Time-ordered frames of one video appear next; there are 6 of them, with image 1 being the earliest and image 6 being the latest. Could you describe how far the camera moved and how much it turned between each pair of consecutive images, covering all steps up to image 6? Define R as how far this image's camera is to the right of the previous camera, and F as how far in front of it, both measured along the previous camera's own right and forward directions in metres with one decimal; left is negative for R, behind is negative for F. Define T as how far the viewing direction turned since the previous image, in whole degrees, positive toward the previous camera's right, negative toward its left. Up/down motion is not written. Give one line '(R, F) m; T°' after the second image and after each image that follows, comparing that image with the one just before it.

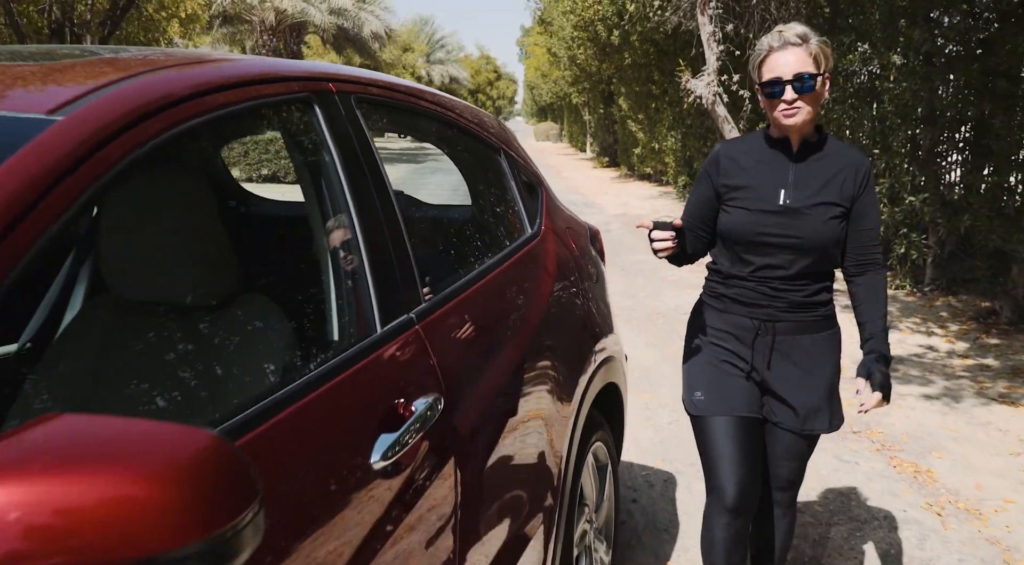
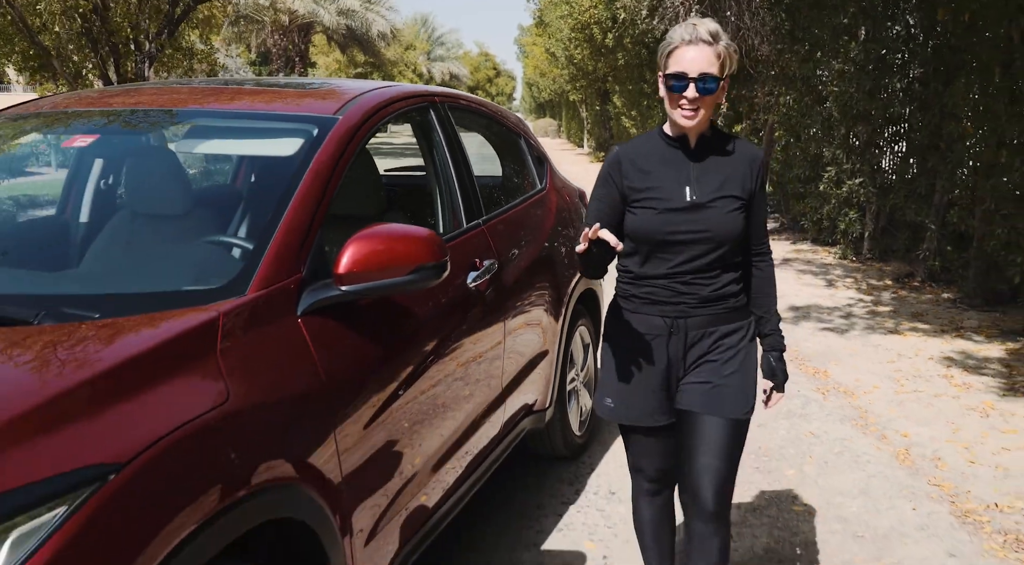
(-0.1, -1.4) m; 0°
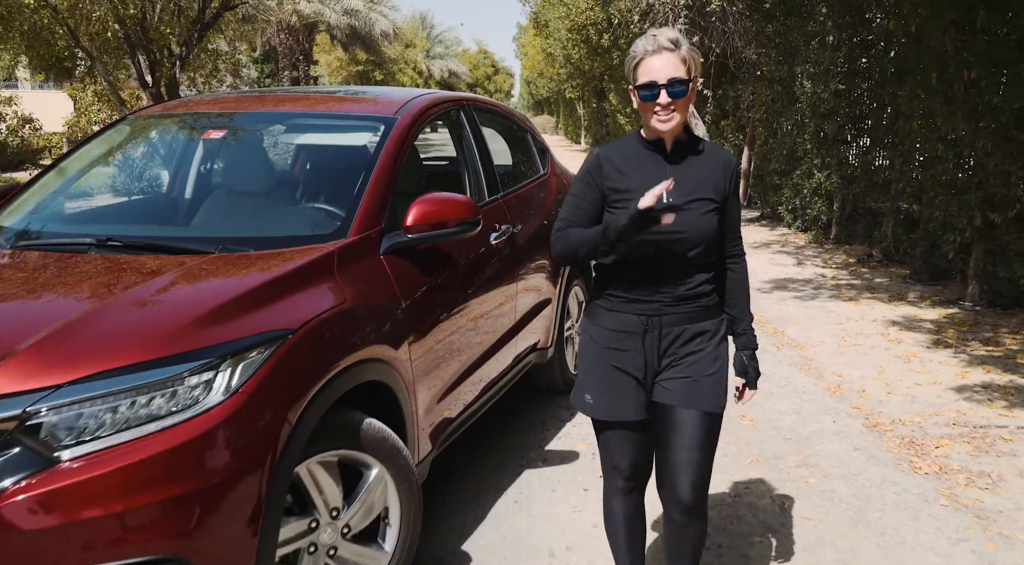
(-0.1, -1.0) m; 0°
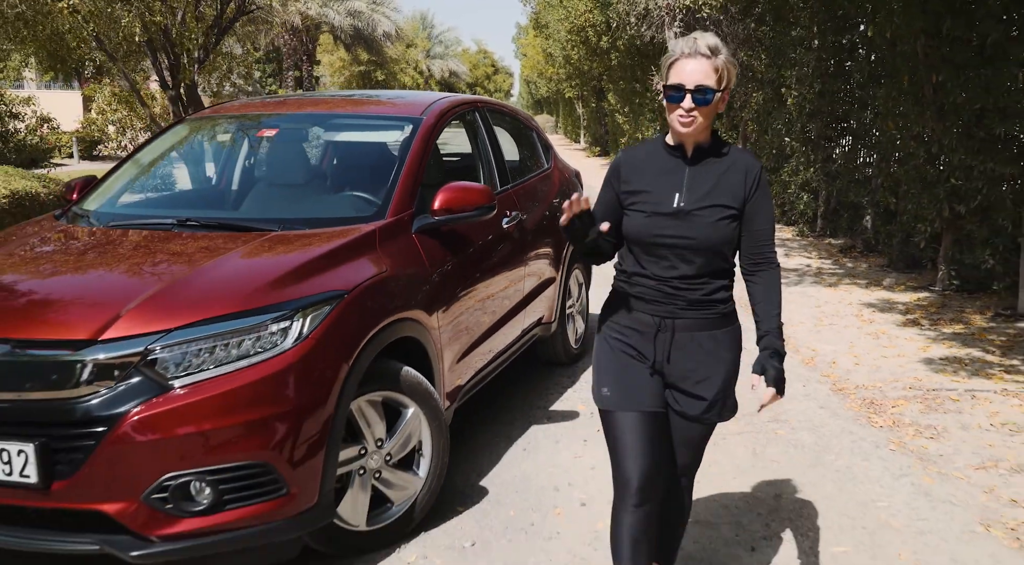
(-0.1, -0.6) m; 0°
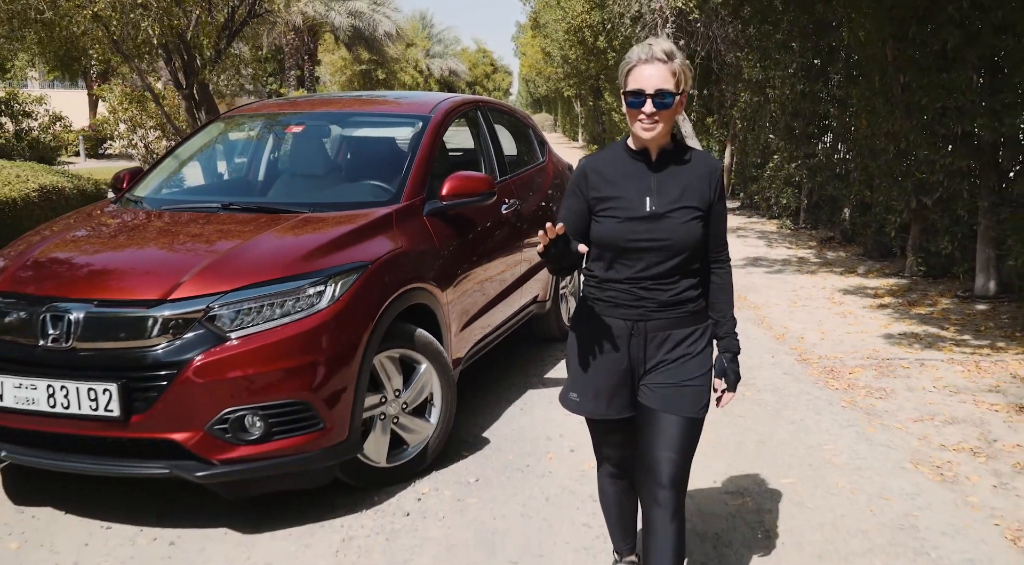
(0.0, -0.6) m; 0°
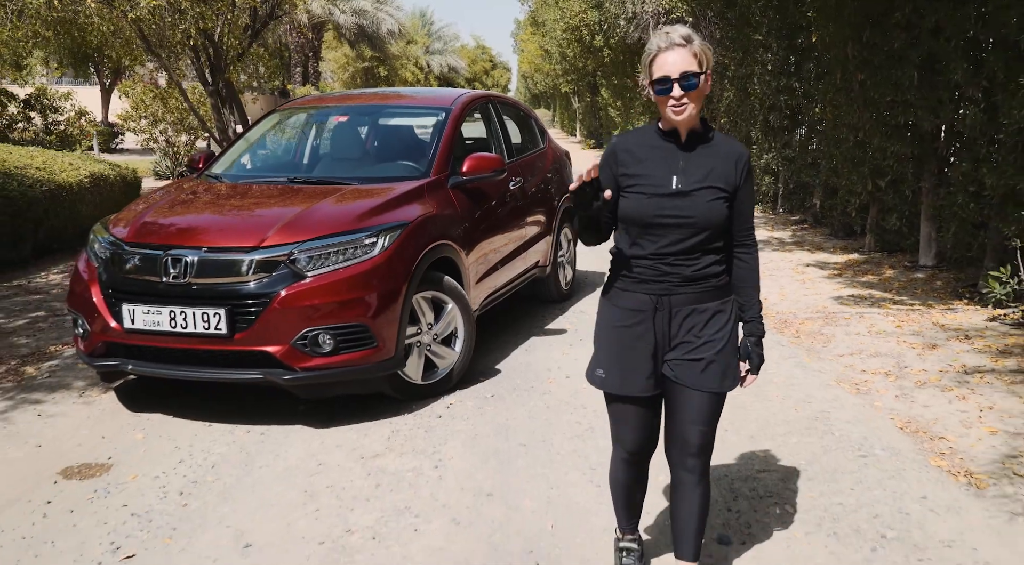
(-0.1, -1.0) m; 0°
